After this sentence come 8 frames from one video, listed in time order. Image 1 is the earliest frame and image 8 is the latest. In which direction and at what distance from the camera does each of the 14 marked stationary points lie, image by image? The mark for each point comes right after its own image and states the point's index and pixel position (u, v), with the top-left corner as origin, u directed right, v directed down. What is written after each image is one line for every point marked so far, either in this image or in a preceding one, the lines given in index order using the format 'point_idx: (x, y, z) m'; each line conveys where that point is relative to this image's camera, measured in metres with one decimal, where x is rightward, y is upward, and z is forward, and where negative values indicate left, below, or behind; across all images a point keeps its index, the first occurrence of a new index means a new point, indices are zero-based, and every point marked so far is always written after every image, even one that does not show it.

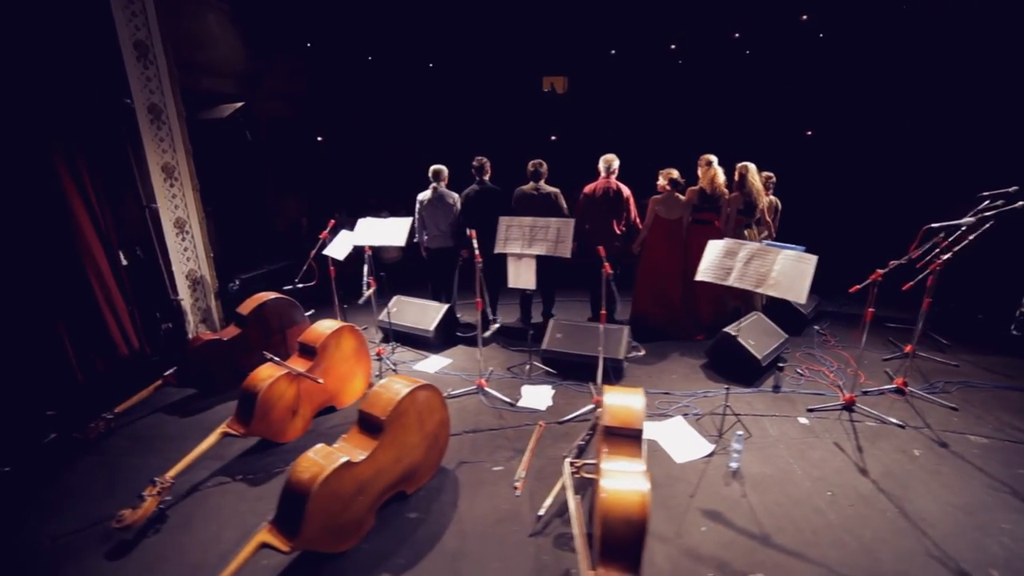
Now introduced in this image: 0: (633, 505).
0: (+0.6, -1.0, +2.2) m
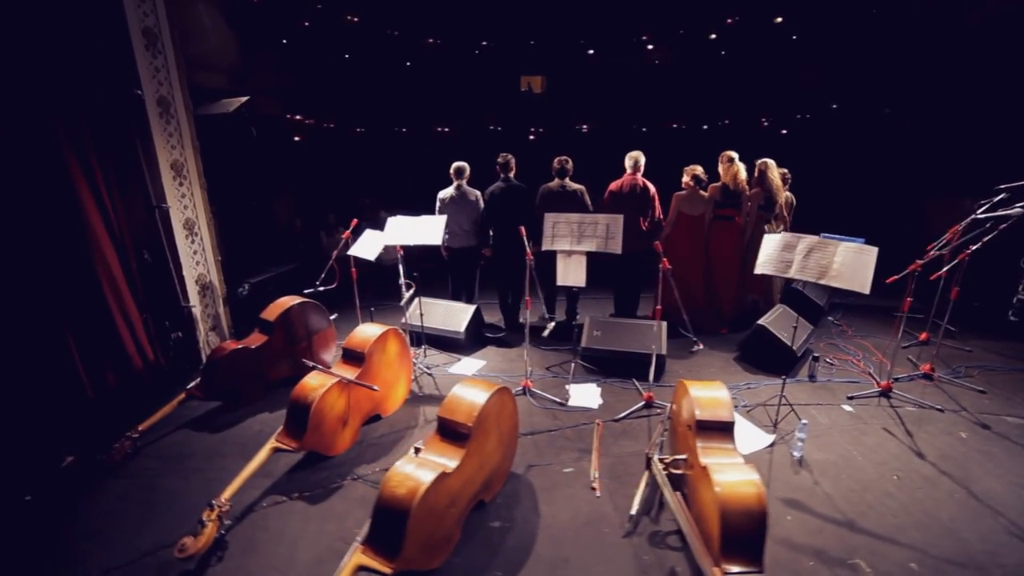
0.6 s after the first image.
0: (+1.2, -1.0, +2.2) m
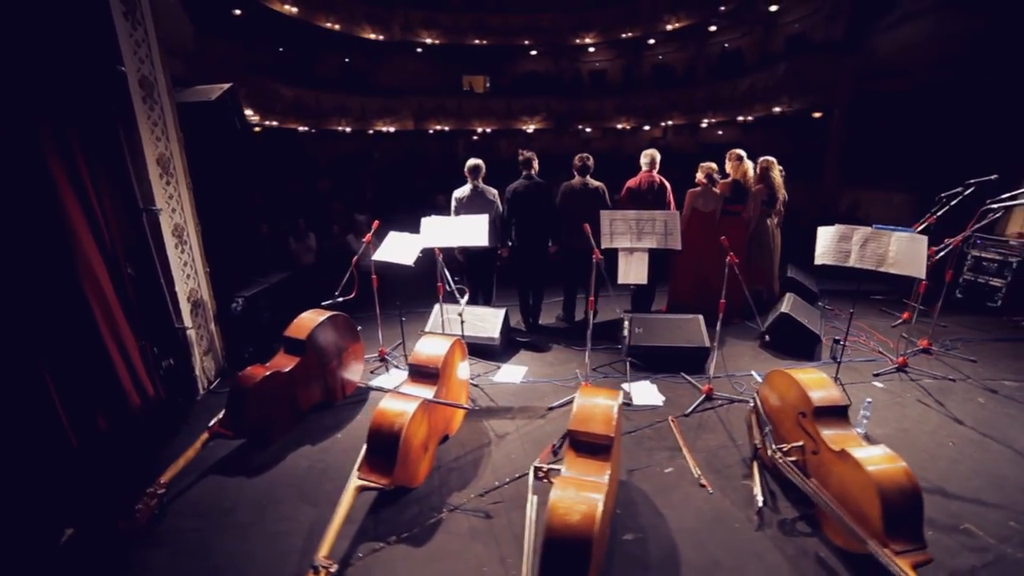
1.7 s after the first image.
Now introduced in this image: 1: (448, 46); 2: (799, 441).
0: (+2.0, -1.0, +2.3) m
1: (-2.2, +8.3, +15.4) m
2: (+1.7, -0.9, +2.7) m
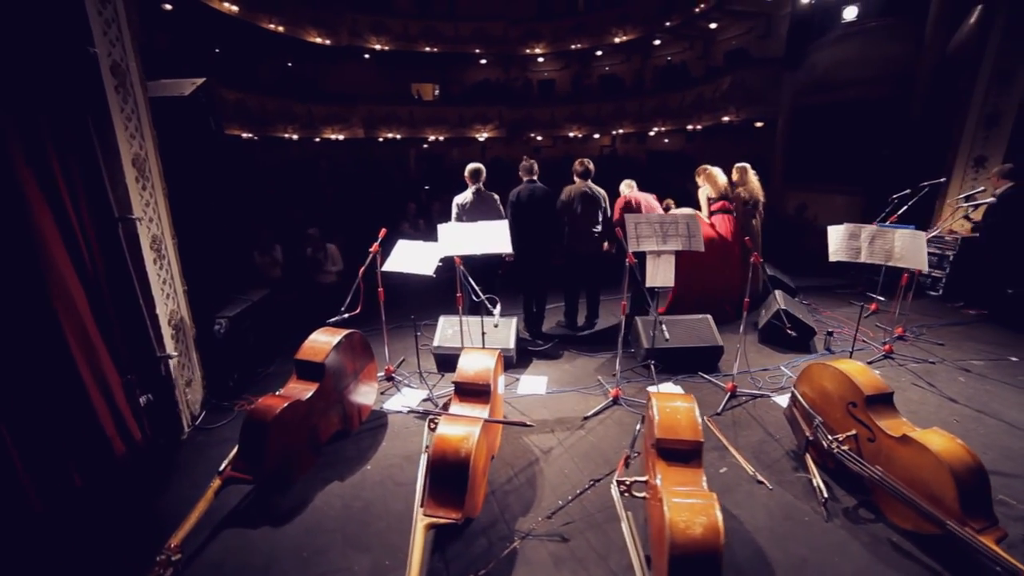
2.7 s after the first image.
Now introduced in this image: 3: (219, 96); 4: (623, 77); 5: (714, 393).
0: (+2.4, -0.9, +2.4) m
1: (-3.9, +7.9, +15.0) m
2: (+2.1, -0.9, +2.8) m
3: (-6.5, +4.3, +9.9) m
4: (+4.0, +7.7, +16.3) m
5: (+1.8, -0.9, +4.0) m
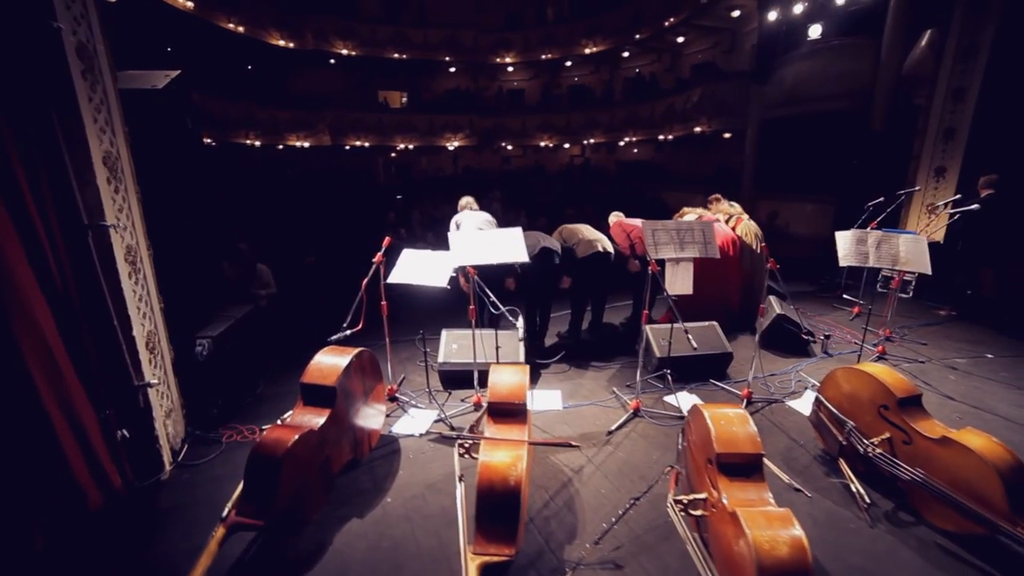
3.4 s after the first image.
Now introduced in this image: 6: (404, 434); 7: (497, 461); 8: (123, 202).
0: (+2.7, -0.9, +2.4) m
1: (-4.8, +7.5, +14.6) m
2: (+2.3, -0.9, +2.8) m
3: (-7.0, +3.9, +9.2) m
4: (+2.9, +7.5, +16.6) m
5: (+1.9, -1.0, +4.0) m
6: (-0.9, -1.2, +3.6) m
7: (-0.1, -0.9, +2.3) m
8: (-2.5, +0.6, +2.9) m
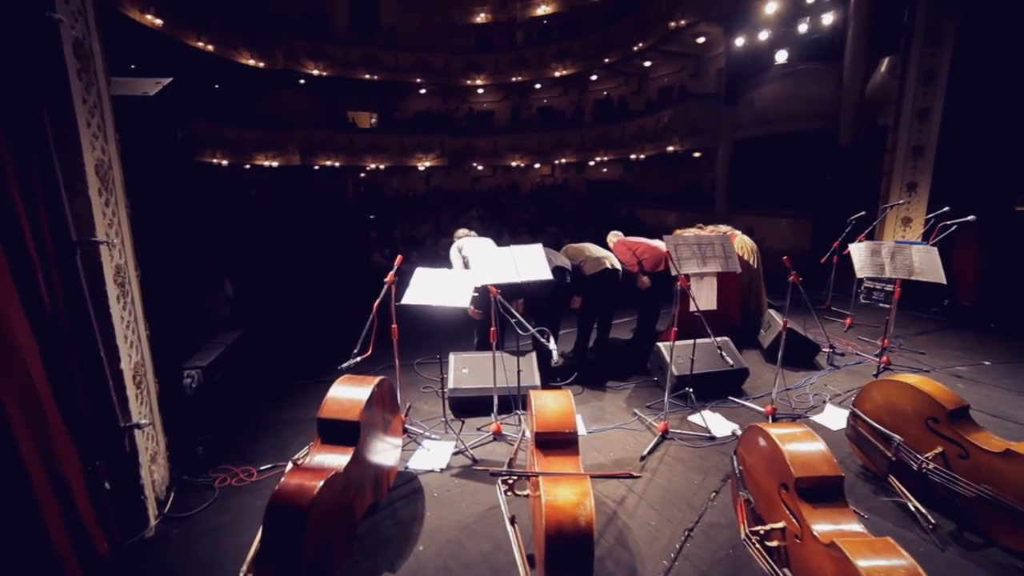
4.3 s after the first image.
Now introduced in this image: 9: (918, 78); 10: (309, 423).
0: (+3.0, -0.9, +2.4) m
1: (-5.7, +6.7, +14.3) m
2: (+2.6, -1.0, +2.7) m
3: (-7.3, +3.4, +8.6) m
4: (+1.9, +6.8, +16.9) m
5: (+2.1, -1.1, +3.9) m
6: (-0.6, -1.3, +3.2) m
7: (+0.2, -1.0, +2.1) m
8: (-2.3, +0.4, +2.5) m
9: (+5.9, +3.1, +6.5) m
10: (-1.8, -1.2, +3.9) m
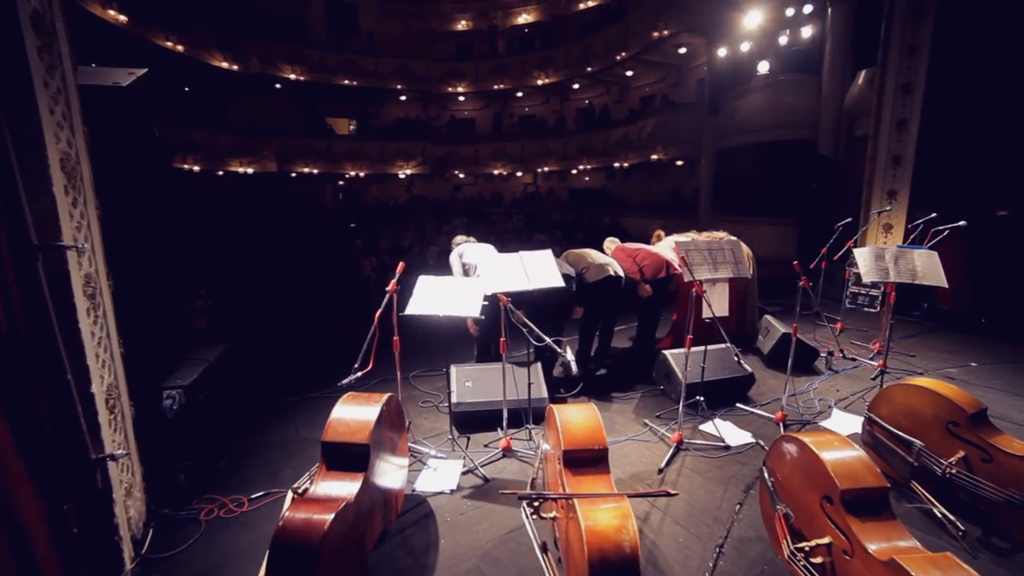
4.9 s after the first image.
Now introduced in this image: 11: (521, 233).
0: (+3.1, -1.0, +2.4) m
1: (-6.3, +6.4, +14.0) m
2: (+2.7, -1.0, +2.7) m
3: (-7.6, +3.1, +8.2) m
4: (+1.2, +6.5, +17.0) m
5: (+2.2, -1.2, +3.8) m
6: (-0.5, -1.4, +3.0) m
7: (+0.4, -1.0, +1.9) m
8: (-2.1, +0.3, +2.3) m
9: (+5.8, +3.0, +6.7) m
10: (-1.7, -1.3, +3.6) m
11: (+0.2, +1.5, +12.6) m
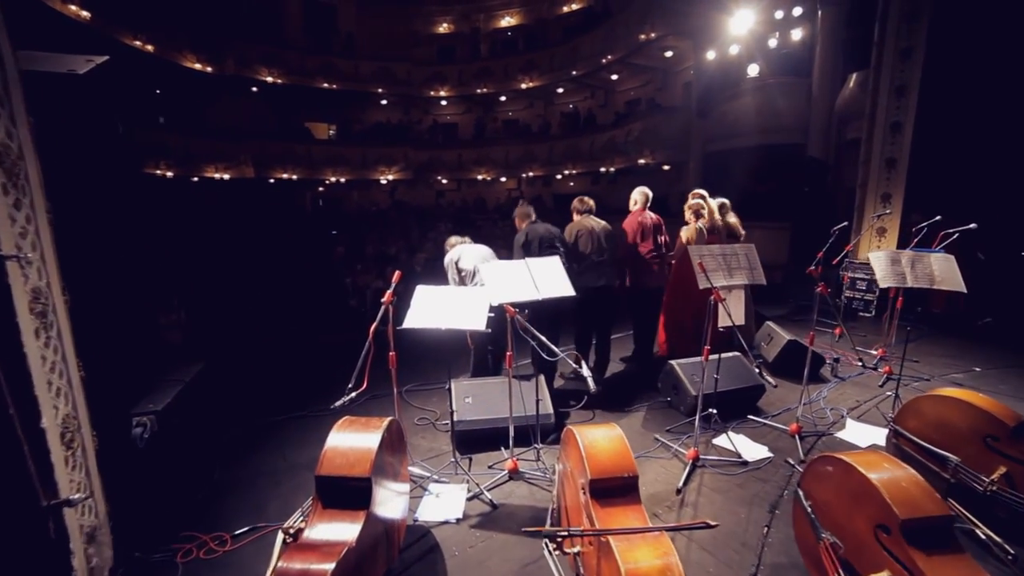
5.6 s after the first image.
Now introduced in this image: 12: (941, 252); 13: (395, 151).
0: (+3.2, -1.0, +2.3) m
1: (-6.7, +6.1, +13.6) m
2: (+2.8, -1.0, +2.5) m
3: (-7.7, +2.9, +7.6) m
4: (+0.6, +6.2, +16.8) m
5: (+2.2, -1.2, +3.7) m
6: (-0.5, -1.4, +2.8) m
7: (+0.5, -1.0, +1.7) m
8: (-2.1, +0.2, +1.9) m
9: (+5.7, +3.0, +6.7) m
10: (-1.7, -1.4, +3.3) m
11: (-0.1, +1.4, +12.4) m
12: (+3.5, +0.3, +3.7) m
13: (-4.0, +4.7, +15.3) m
